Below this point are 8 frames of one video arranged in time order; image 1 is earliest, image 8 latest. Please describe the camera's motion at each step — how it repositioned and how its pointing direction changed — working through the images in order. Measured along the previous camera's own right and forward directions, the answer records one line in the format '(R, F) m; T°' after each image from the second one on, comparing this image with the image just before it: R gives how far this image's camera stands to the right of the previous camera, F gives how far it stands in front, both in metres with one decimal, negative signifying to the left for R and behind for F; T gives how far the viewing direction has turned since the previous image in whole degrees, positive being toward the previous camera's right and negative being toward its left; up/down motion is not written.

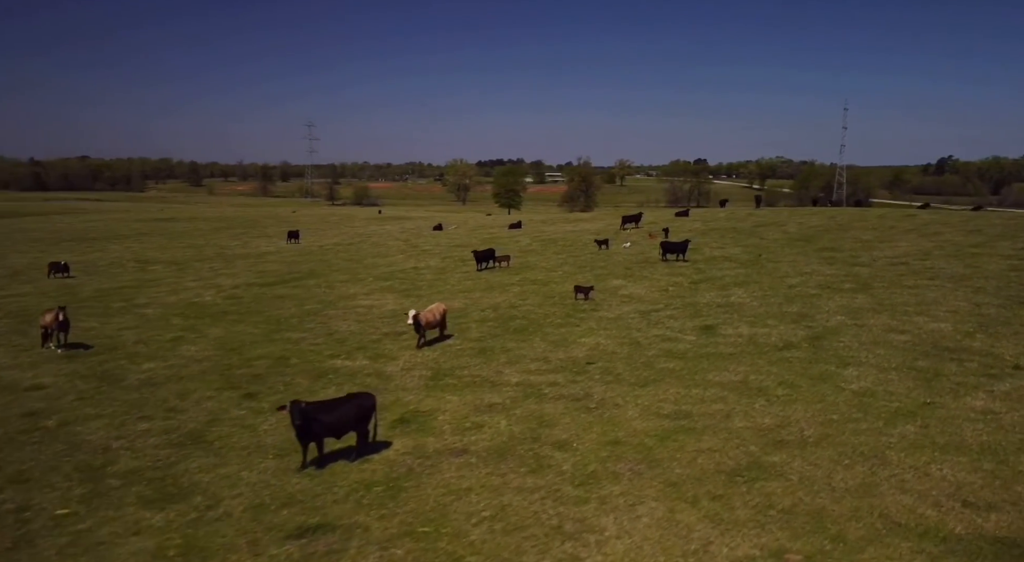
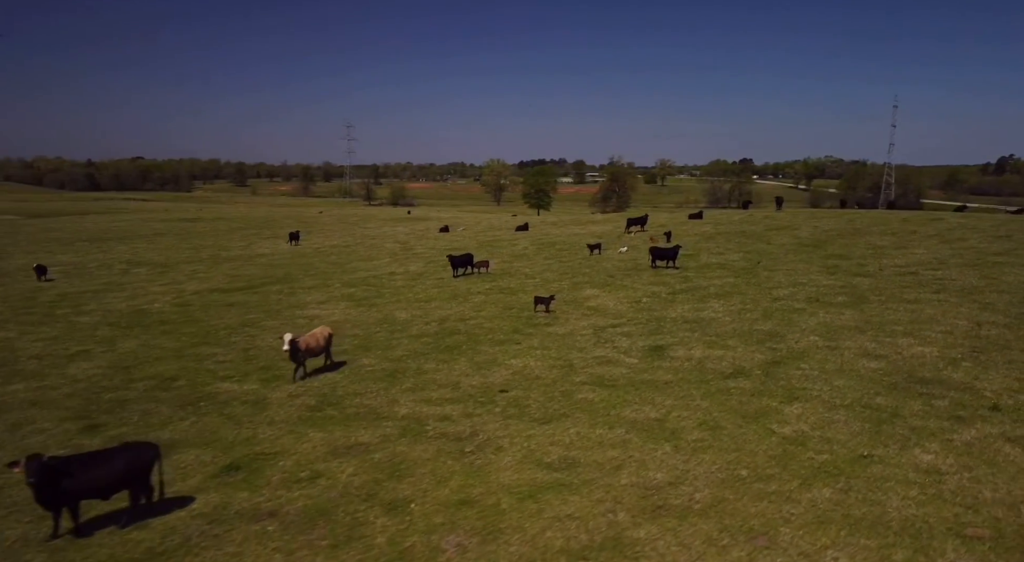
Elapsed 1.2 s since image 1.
(+2.7, +1.8) m; -3°
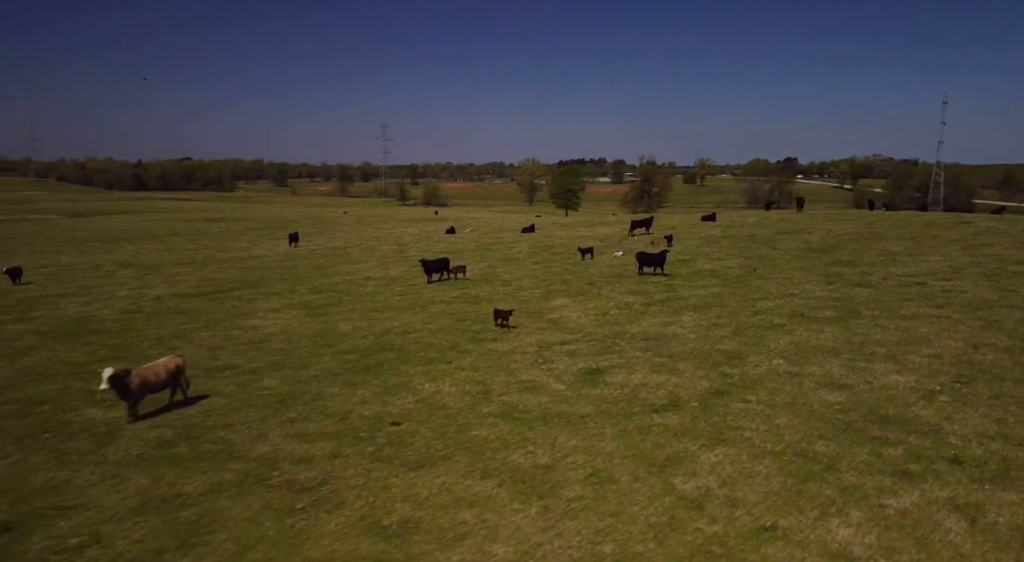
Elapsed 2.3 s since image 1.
(+2.6, +1.8) m; -2°
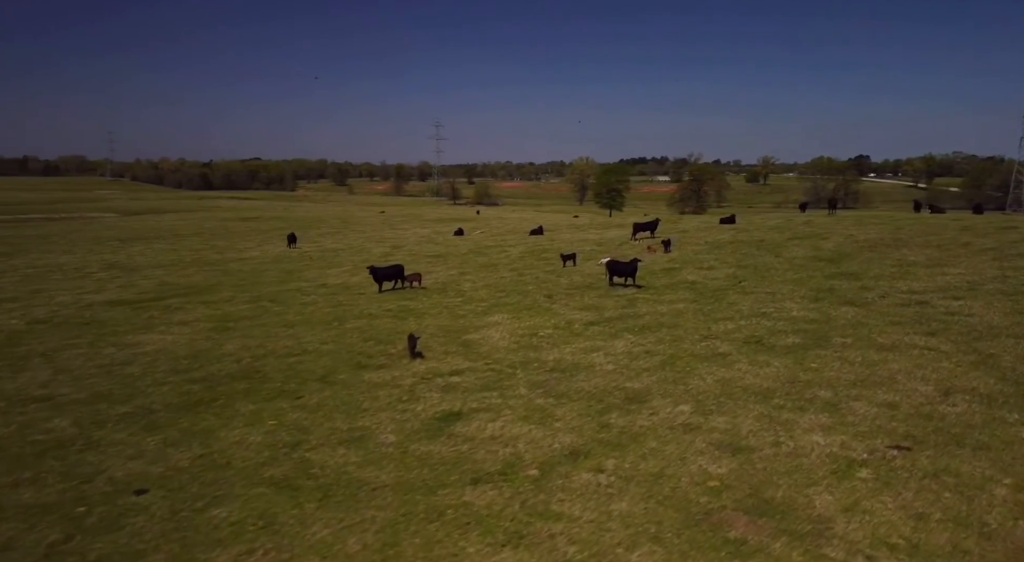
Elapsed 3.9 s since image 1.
(+4.1, +3.0) m; -4°
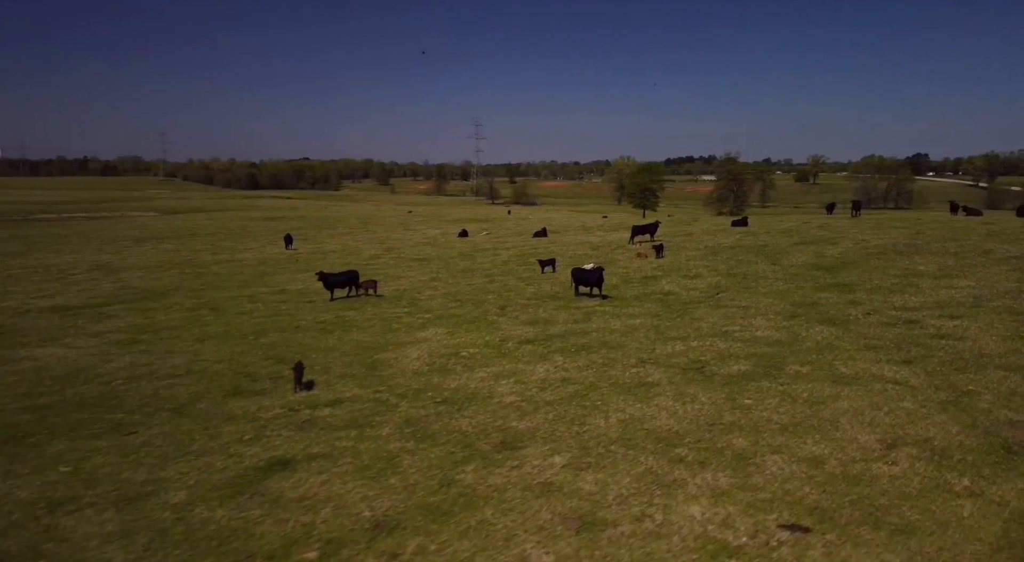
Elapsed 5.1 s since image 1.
(+3.3, +2.3) m; -3°
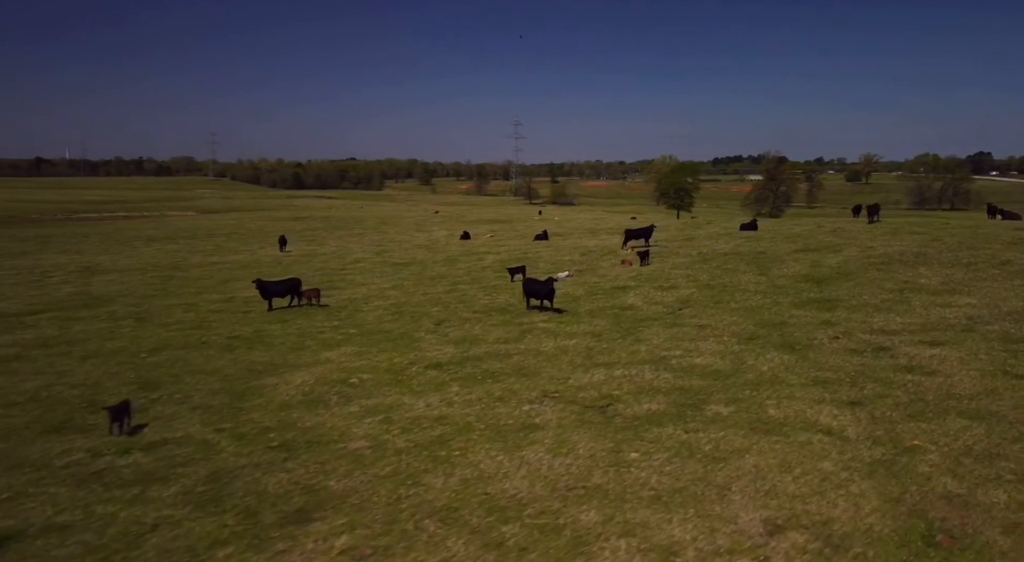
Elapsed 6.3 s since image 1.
(+3.6, +2.4) m; -3°
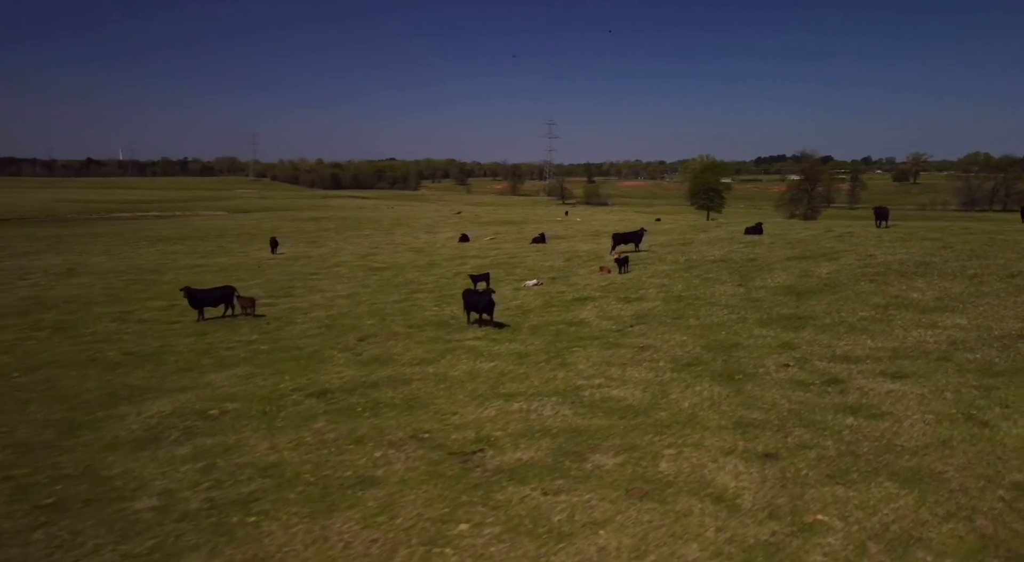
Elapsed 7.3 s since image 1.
(+3.4, +2.3) m; -2°
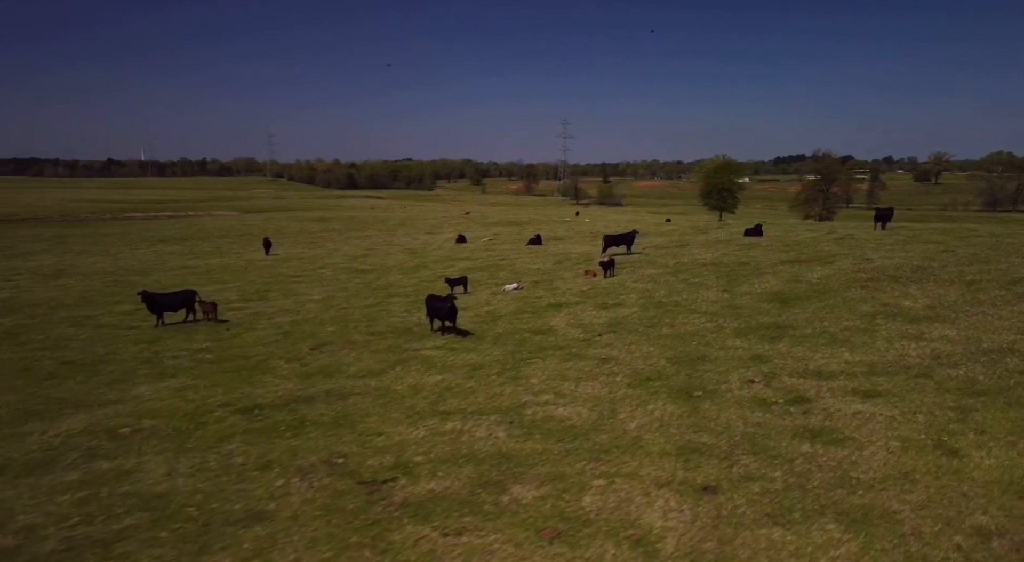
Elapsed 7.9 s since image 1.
(+1.7, +1.2) m; -1°
